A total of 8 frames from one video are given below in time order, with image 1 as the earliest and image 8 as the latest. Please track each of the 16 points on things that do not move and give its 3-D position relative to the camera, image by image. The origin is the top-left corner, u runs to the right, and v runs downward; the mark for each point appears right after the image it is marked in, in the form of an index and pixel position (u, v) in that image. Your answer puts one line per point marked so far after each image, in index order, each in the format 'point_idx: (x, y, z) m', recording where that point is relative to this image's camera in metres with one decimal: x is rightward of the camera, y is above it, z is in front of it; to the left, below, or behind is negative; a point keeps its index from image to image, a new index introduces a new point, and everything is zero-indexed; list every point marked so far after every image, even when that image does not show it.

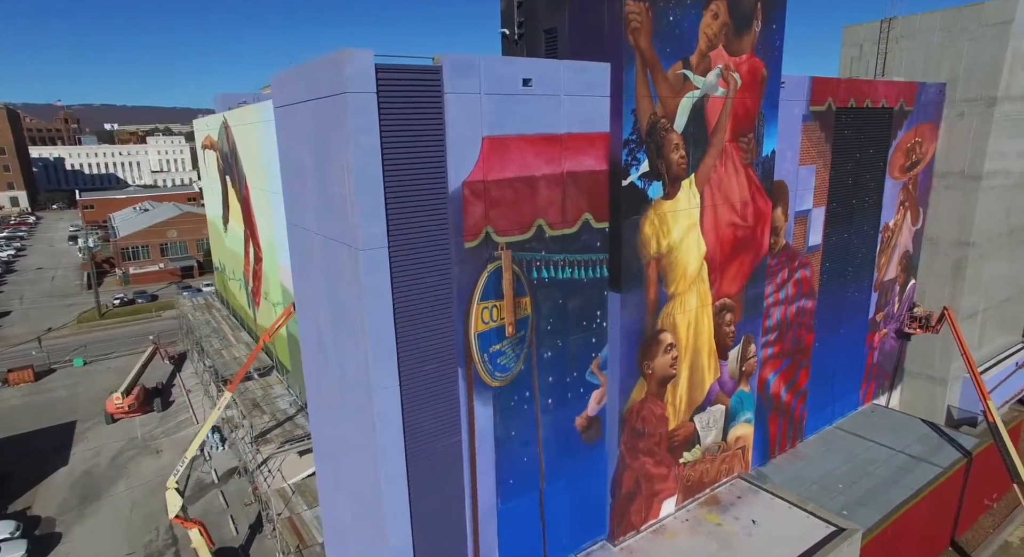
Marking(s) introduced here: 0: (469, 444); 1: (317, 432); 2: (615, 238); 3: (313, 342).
0: (-0.8, -3.4, +11.8) m
1: (-4.8, -3.8, +14.3) m
2: (+2.4, +0.9, +12.9) m
3: (-4.5, -1.5, +13.1) m
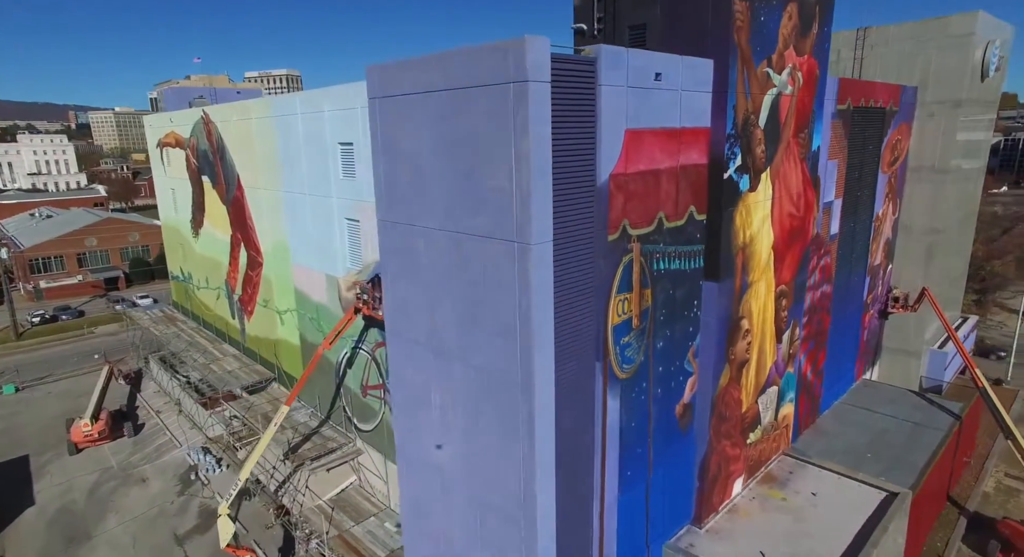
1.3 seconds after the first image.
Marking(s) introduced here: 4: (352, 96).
0: (+1.9, -3.3, +11.8) m
1: (-2.5, -3.8, +13.6) m
2: (+4.7, +1.2, +13.4) m
3: (-2.0, -1.5, +12.5) m
4: (-4.5, +5.1, +16.0) m
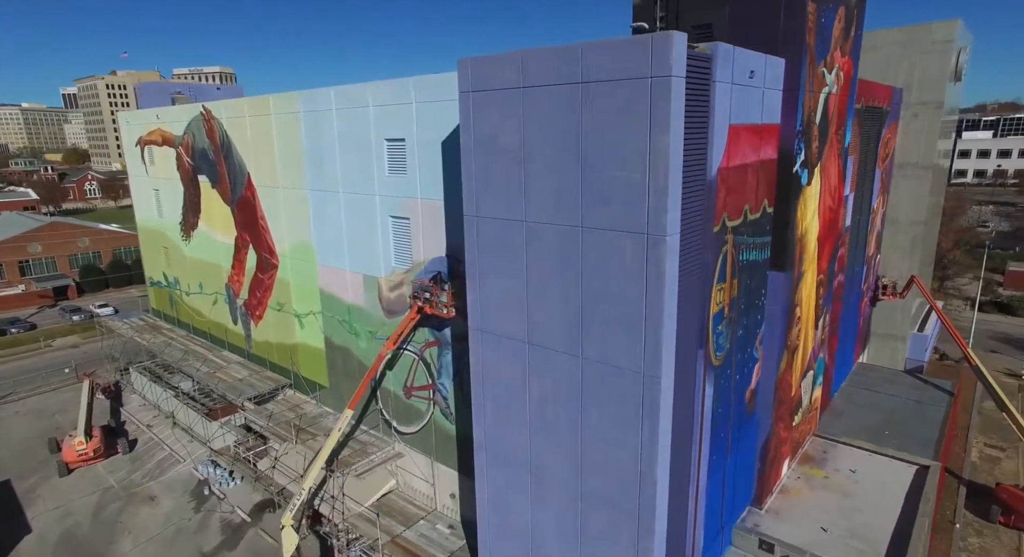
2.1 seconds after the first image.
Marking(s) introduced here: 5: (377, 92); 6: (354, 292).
0: (+4.0, -3.1, +12.1) m
1: (-0.5, -3.7, +13.5) m
2: (+6.6, +1.4, +14.0) m
3: (0.0, -1.4, +12.5) m
4: (-2.9, +5.2, +15.7) m
5: (-3.9, +5.4, +16.5) m
6: (-5.3, -0.5, +19.1) m
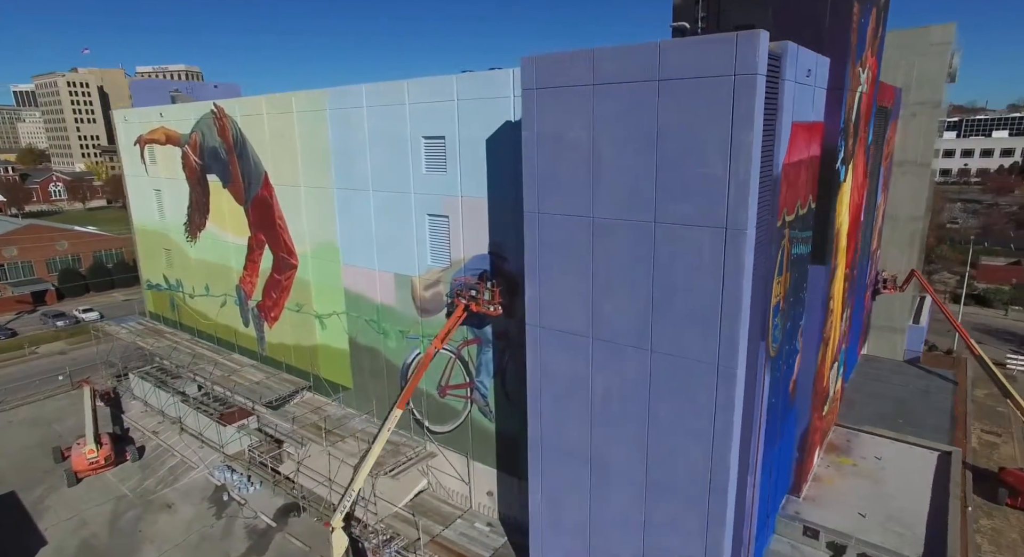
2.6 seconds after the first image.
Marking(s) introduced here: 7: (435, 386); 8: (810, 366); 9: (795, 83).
0: (+5.4, -3.0, +12.4) m
1: (+0.9, -3.6, +13.6) m
2: (+7.8, +1.6, +14.4) m
3: (+1.4, -1.3, +12.6) m
4: (-1.8, +5.2, +15.7) m
5: (-2.8, +5.5, +16.4) m
6: (-4.2, -0.4, +18.9) m
7: (-2.5, -3.5, +18.4) m
8: (+8.0, -2.4, +15.4) m
9: (+5.6, +3.9, +11.3) m
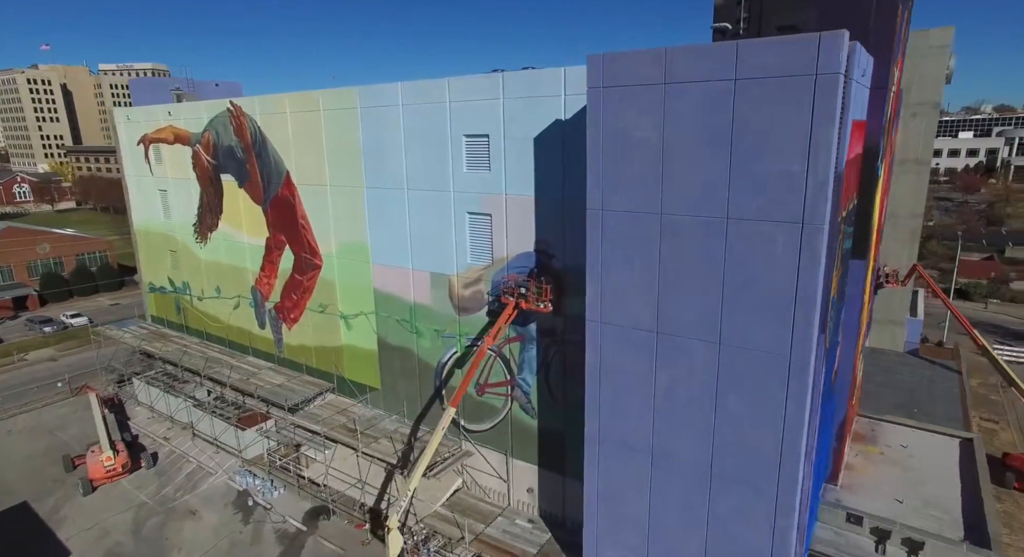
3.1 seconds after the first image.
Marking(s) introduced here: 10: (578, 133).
0: (+6.9, -2.8, +12.8) m
1: (+2.3, -3.6, +13.8) m
2: (+9.1, +1.7, +14.9) m
3: (+2.8, -1.2, +12.8) m
4: (-0.5, +5.3, +15.7) m
5: (-1.6, +5.5, +16.4) m
6: (-3.1, -0.4, +18.9) m
7: (-1.3, -3.4, +18.4) m
8: (+9.4, -2.2, +15.9) m
9: (+7.0, +4.0, +11.7) m
10: (+1.7, +3.7, +14.6) m
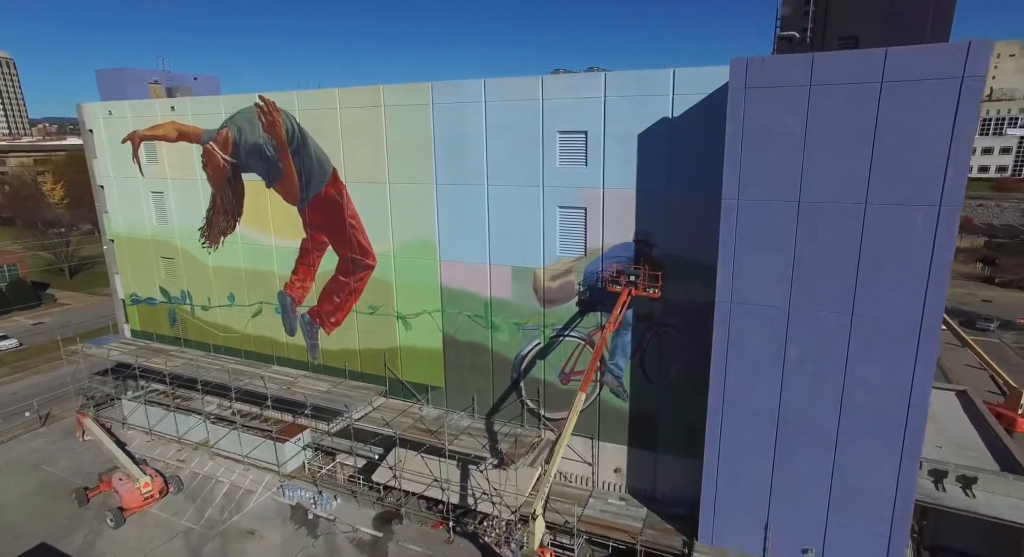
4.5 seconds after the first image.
0: (+10.4, -2.2, +14.9) m
1: (+5.8, -3.2, +15.0) m
2: (+12.1, +2.4, +17.3) m
3: (+6.4, -0.8, +14.1) m
4: (+2.3, +5.6, +16.4) m
5: (+1.2, +5.7, +17.0) m
6: (-0.5, -0.2, +19.1) m
7: (+1.5, -3.2, +19.0) m
8: (+12.3, -1.5, +18.3) m
9: (+10.5, +4.6, +13.8) m
10: (+4.8, +4.1, +15.7) m
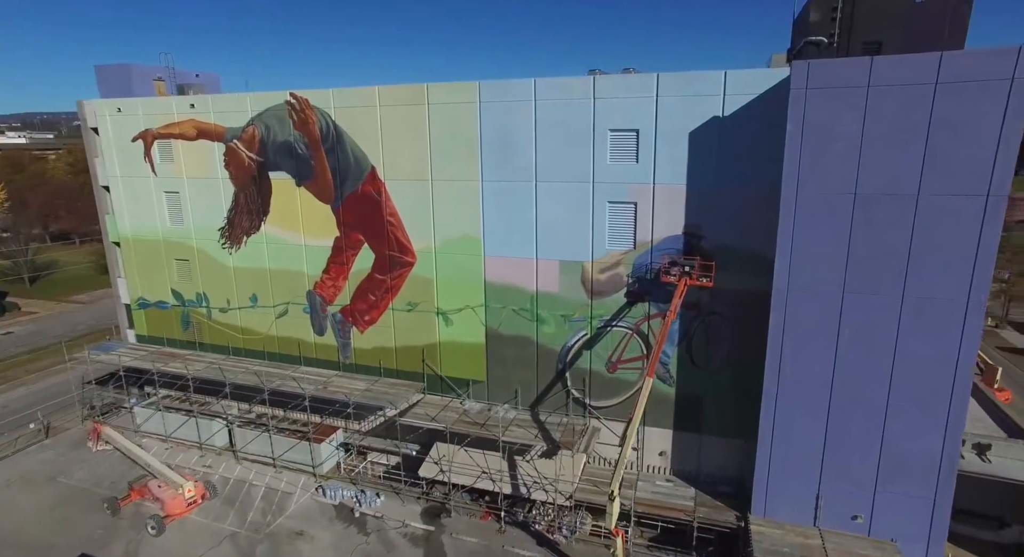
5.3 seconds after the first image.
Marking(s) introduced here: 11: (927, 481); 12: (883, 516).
0: (+12.4, -1.8, +16.3) m
1: (+7.7, -2.8, +16.1) m
2: (+13.8, +2.9, +18.9) m
3: (+8.4, -0.4, +15.3) m
4: (+4.0, +5.8, +17.2) m
5: (+2.8, +6.0, +17.6) m
6: (+1.1, 0.0, +19.6) m
7: (+3.1, -2.9, +19.7) m
8: (+14.0, -1.1, +19.9) m
9: (+12.4, +5.1, +15.2) m
10: (+6.6, +4.4, +16.7) m
11: (+11.3, -5.5, +15.5) m
12: (+10.5, -6.7, +16.1) m
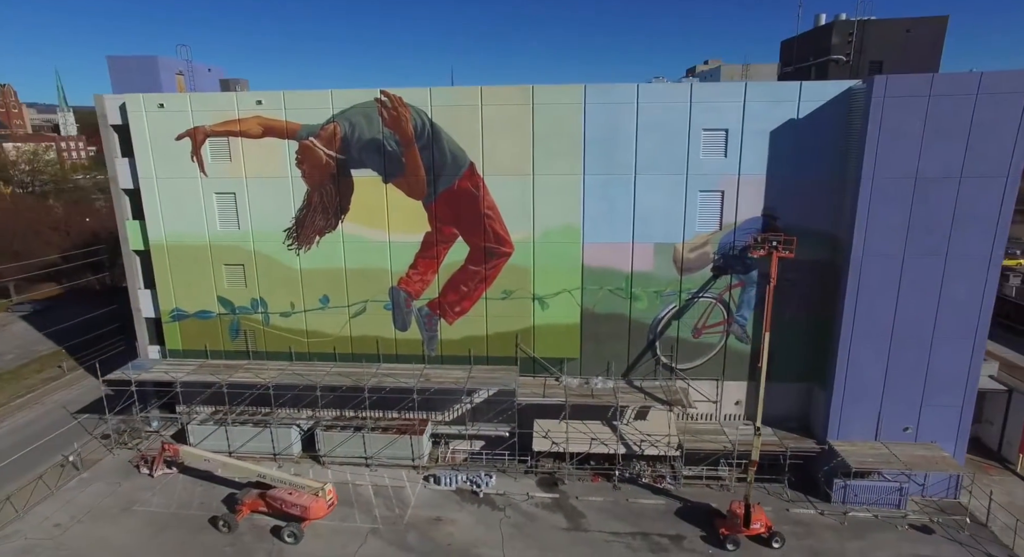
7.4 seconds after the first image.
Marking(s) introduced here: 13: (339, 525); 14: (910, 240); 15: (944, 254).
0: (+16.8, -0.4, +21.8) m
1: (+12.4, -1.7, +20.4) m
2: (+17.3, +4.3, +24.5) m
3: (+13.1, +0.8, +19.8) m
4: (+8.0, +6.7, +20.6) m
5: (+6.8, +6.8, +20.7) m
6: (+5.0, +0.7, +22.2) m
7: (+7.1, -2.1, +22.8) m
8: (+17.5, +0.4, +25.6) m
9: (+16.7, +6.5, +20.7) m
10: (+10.7, +5.5, +20.7) m
11: (+16.2, -4.2, +20.7) m
12: (+15.3, -5.4, +21.1) m
13: (-6.1, -8.6, +19.7) m
14: (+13.7, +1.3, +19.6) m
15: (+14.8, +0.8, +19.6) m
